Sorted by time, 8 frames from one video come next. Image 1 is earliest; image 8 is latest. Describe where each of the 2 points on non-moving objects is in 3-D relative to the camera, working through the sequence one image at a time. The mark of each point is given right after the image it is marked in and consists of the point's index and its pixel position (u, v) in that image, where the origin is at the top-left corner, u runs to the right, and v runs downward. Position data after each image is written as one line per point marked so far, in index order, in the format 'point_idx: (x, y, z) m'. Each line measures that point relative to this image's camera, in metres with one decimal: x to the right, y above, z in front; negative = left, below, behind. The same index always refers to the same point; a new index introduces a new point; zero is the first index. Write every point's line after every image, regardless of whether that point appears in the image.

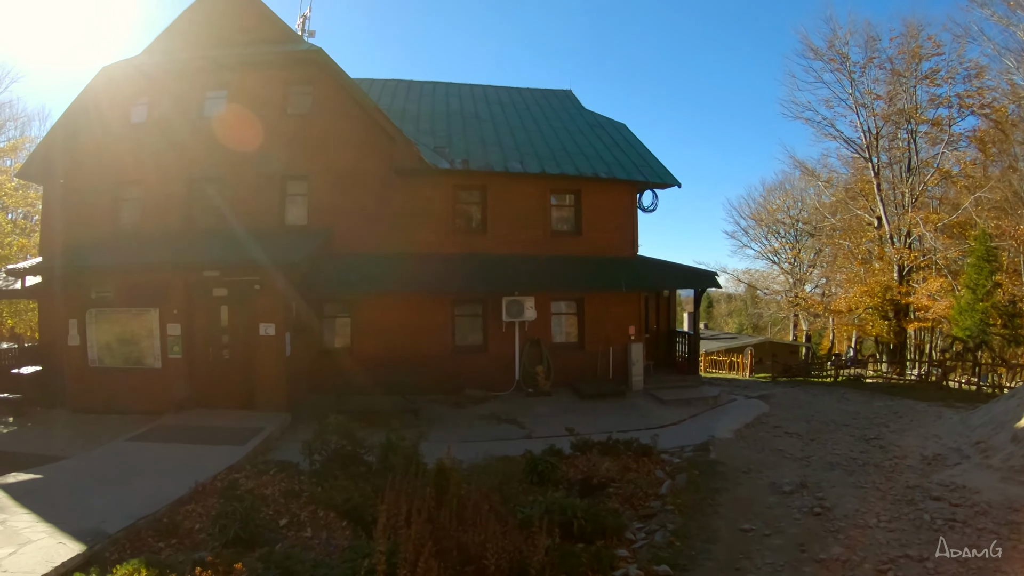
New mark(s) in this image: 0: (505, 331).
0: (+0.6, -1.1, +12.9) m
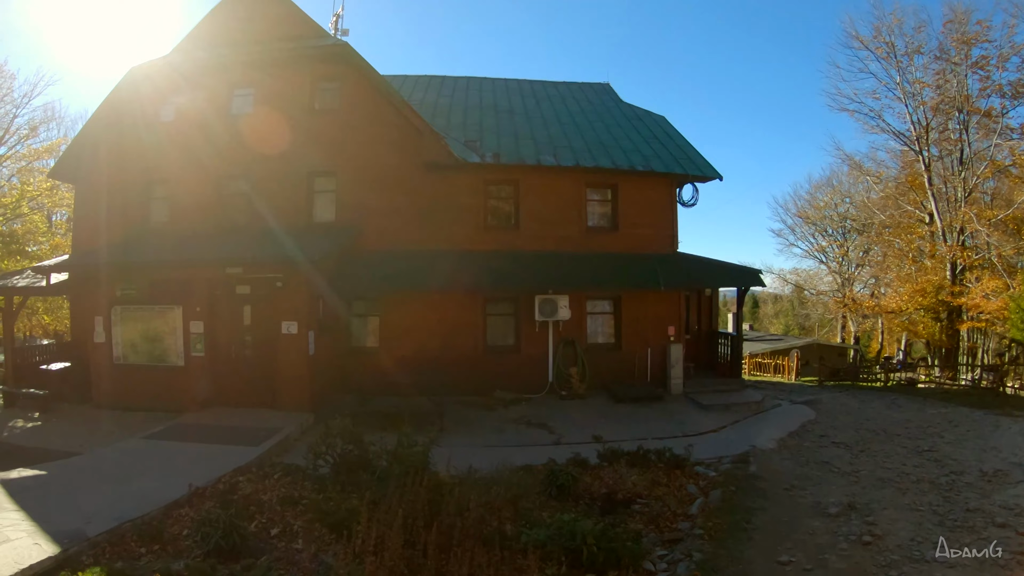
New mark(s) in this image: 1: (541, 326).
0: (+1.2, -1.1, +12.5) m
1: (+1.2, -0.8, +12.1) m
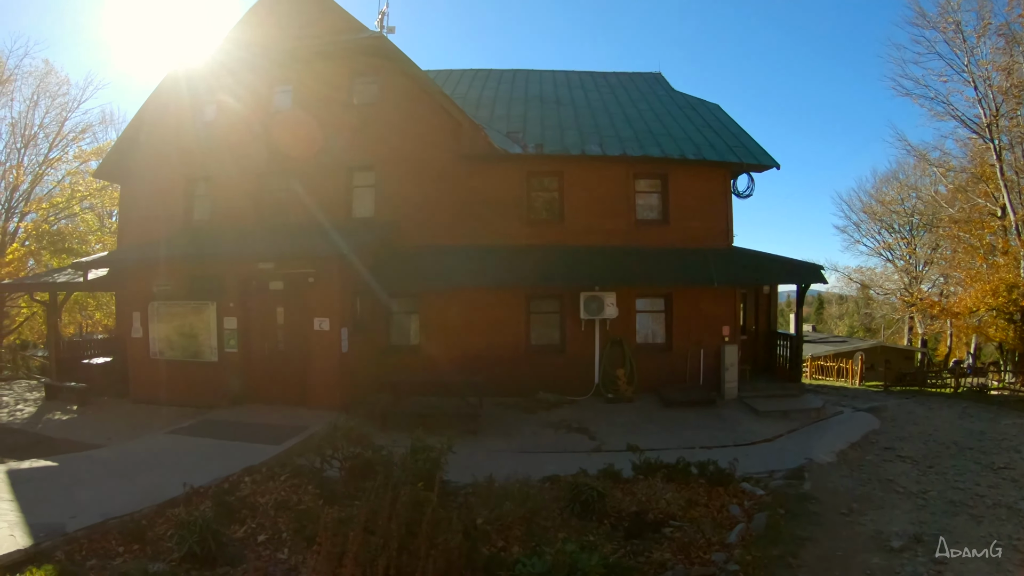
0: (+1.9, -1.0, +11.9) m
1: (+2.0, -0.8, +11.6) m
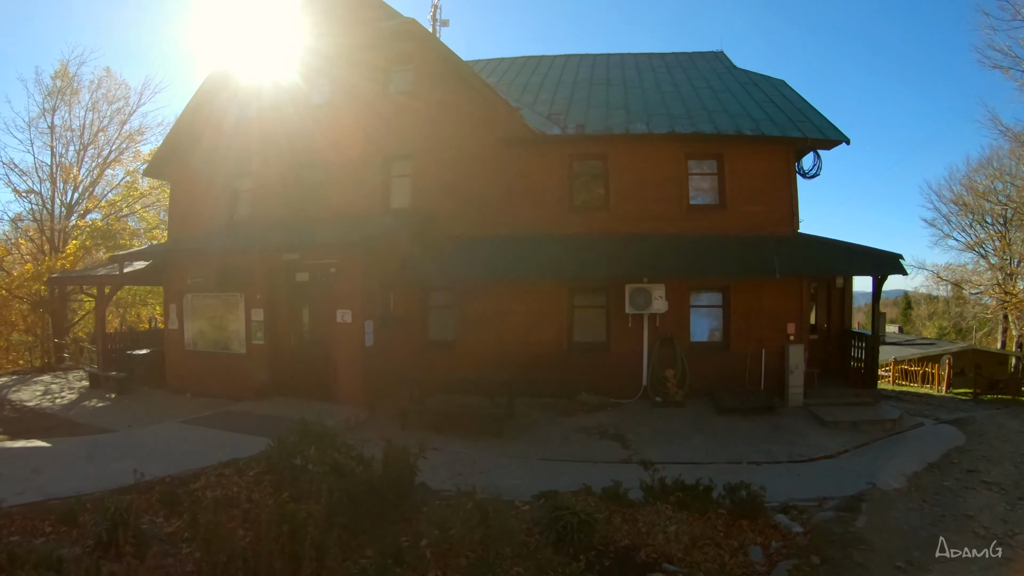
0: (+2.6, -0.9, +10.9) m
1: (+2.6, -0.6, +10.5) m
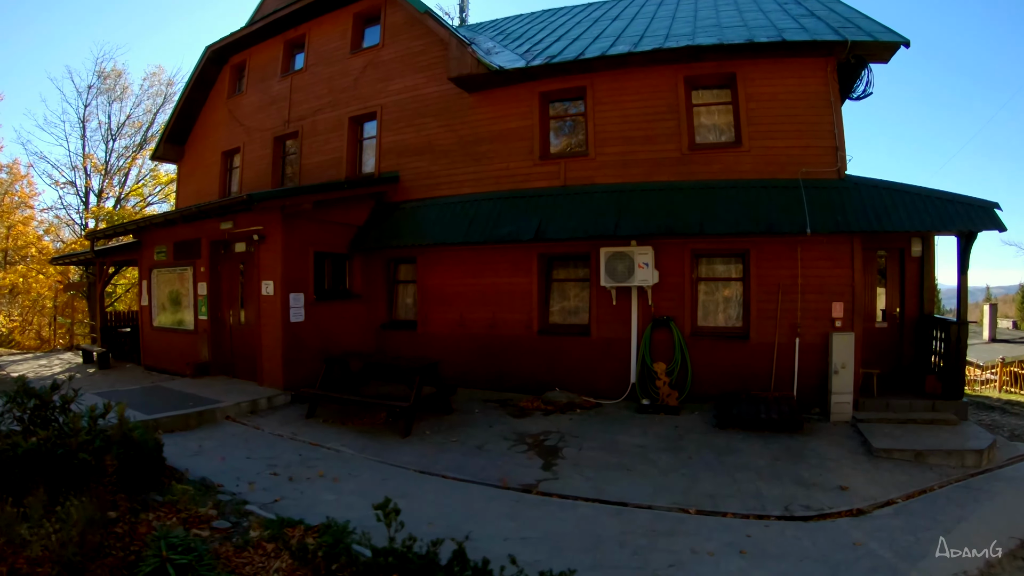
0: (+1.8, -0.4, +8.5) m
1: (+1.7, -0.1, +8.2) m
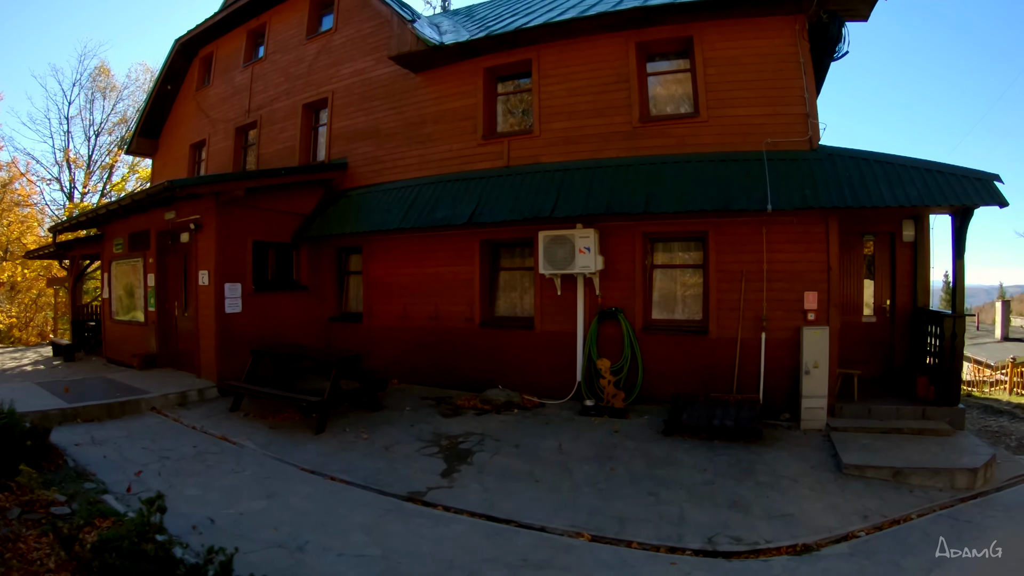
0: (+0.8, -0.2, +7.8) m
1: (+0.7, 0.0, +7.4) m
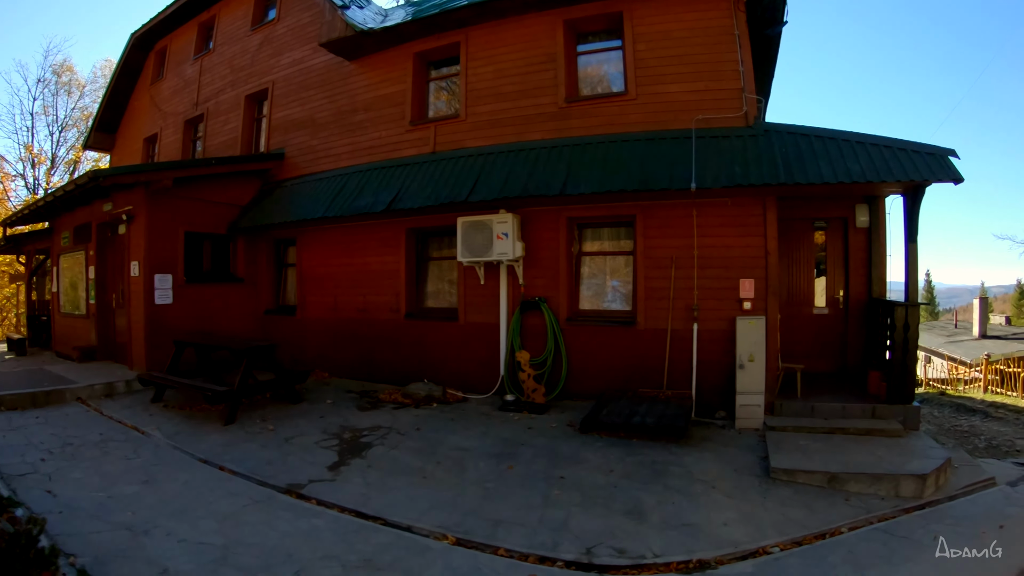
0: (-0.2, 0.0, +7.4) m
1: (-0.4, +0.2, +7.1) m
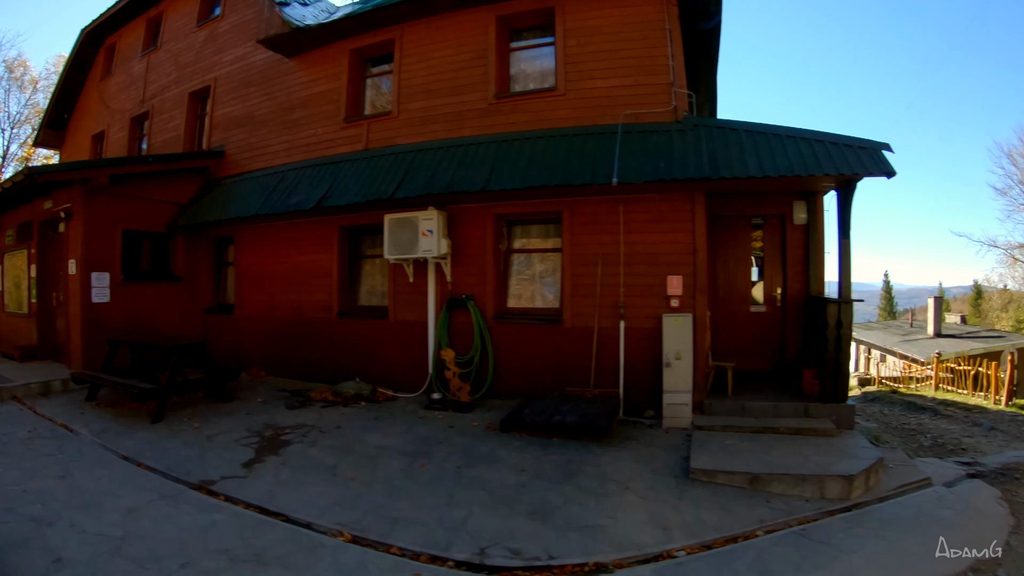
0: (-1.2, 0.0, +7.4) m
1: (-1.3, +0.2, +7.0) m
